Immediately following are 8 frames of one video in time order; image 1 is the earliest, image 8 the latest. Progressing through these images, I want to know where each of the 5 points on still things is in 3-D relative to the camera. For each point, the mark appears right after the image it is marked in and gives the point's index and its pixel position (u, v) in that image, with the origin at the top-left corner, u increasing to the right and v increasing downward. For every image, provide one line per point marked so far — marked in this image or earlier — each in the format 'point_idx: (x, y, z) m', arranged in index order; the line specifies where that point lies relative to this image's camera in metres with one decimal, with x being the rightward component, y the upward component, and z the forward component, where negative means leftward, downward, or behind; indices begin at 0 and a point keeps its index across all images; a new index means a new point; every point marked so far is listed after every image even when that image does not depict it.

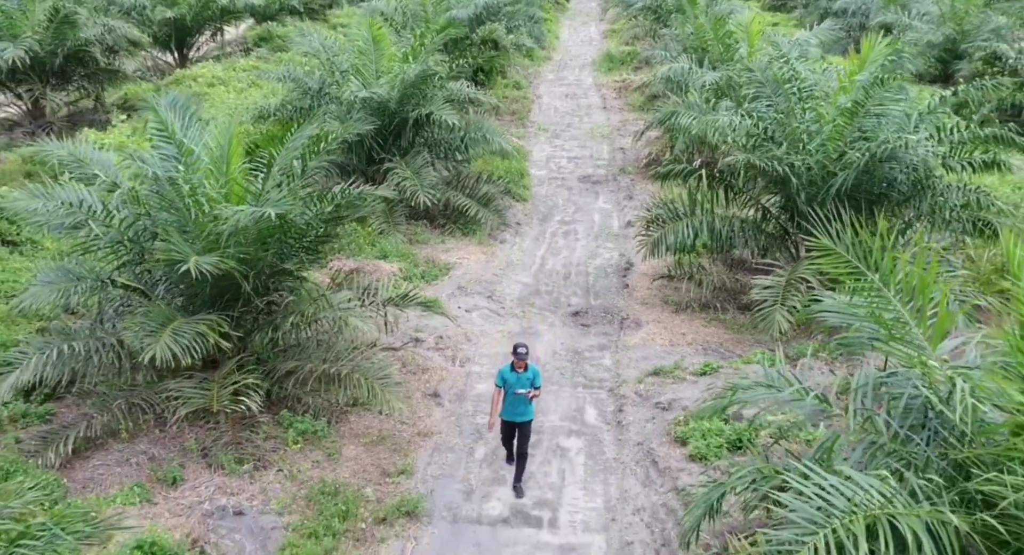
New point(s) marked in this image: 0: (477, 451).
0: (-0.3, -1.3, +6.9) m
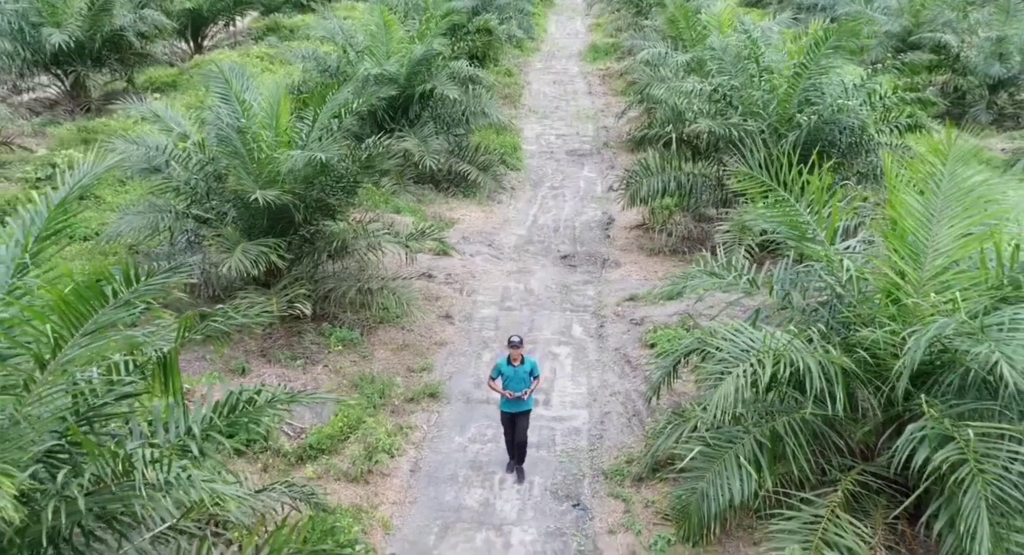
0: (-0.3, -0.7, +8.5) m
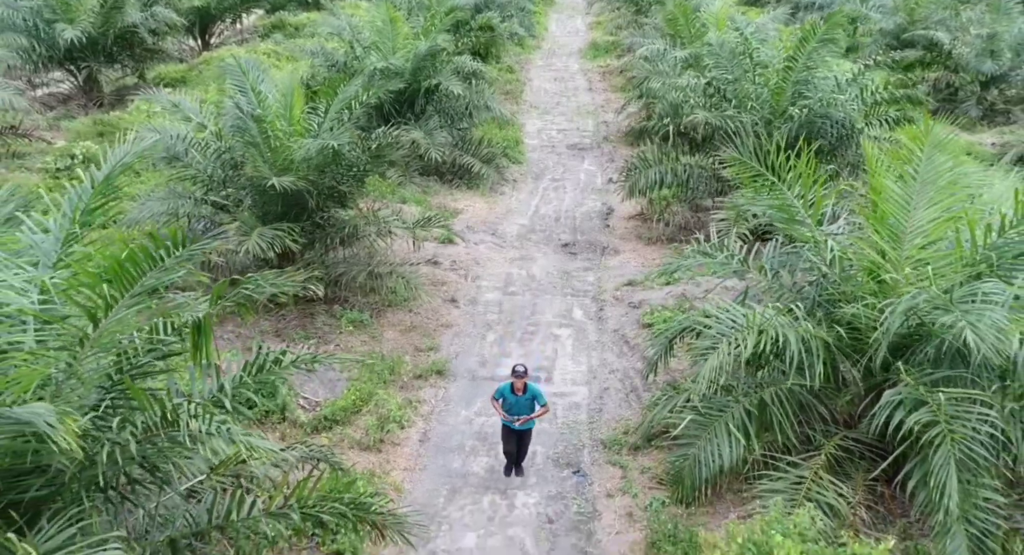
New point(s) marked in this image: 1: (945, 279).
0: (-0.2, -0.6, +8.8) m
1: (+2.8, 0.0, +5.8) m
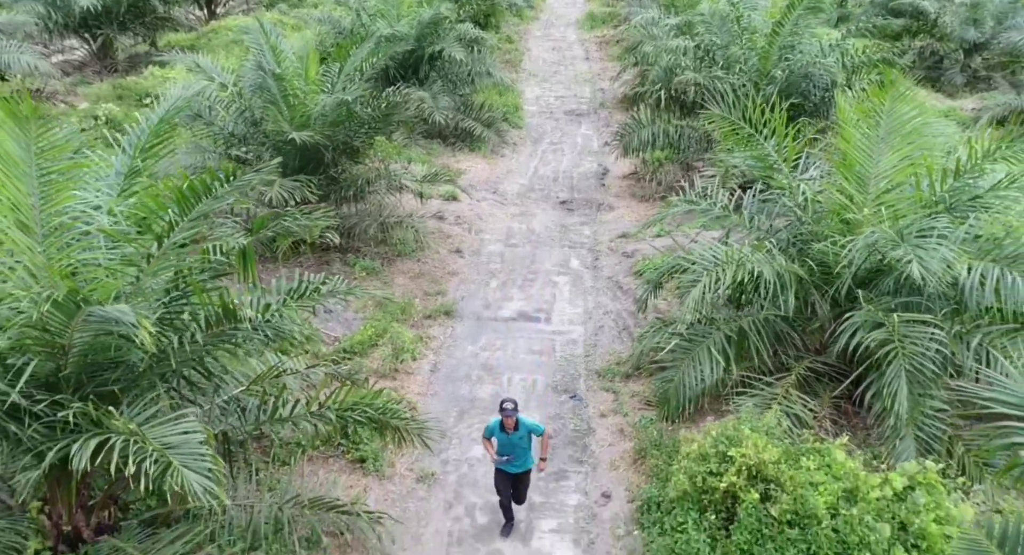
0: (-0.2, -0.1, +9.5) m
1: (+2.8, +0.4, +6.5) m
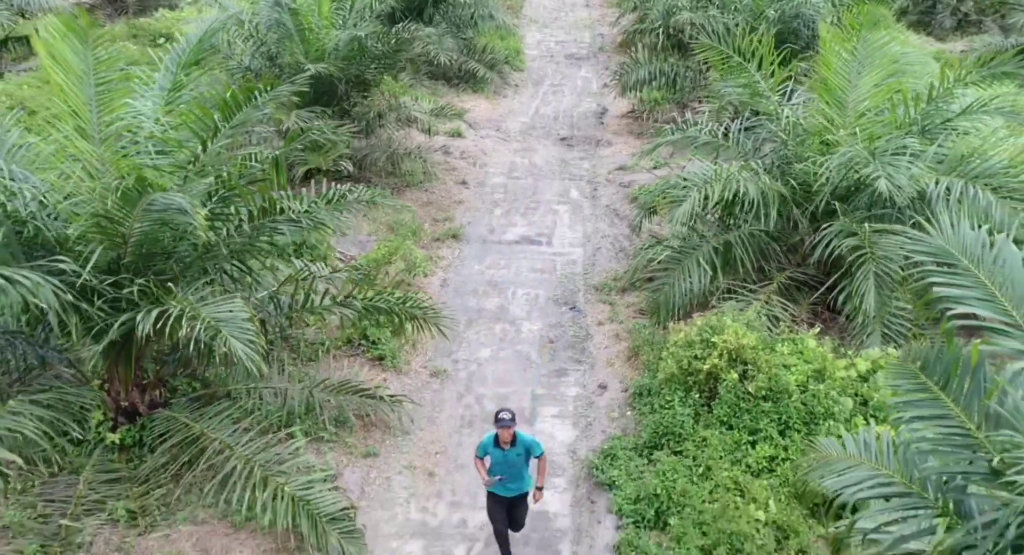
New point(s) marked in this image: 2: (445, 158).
0: (-0.2, +0.7, +10.1) m
1: (+2.8, +1.1, +7.1) m
2: (-0.8, +1.5, +11.3) m
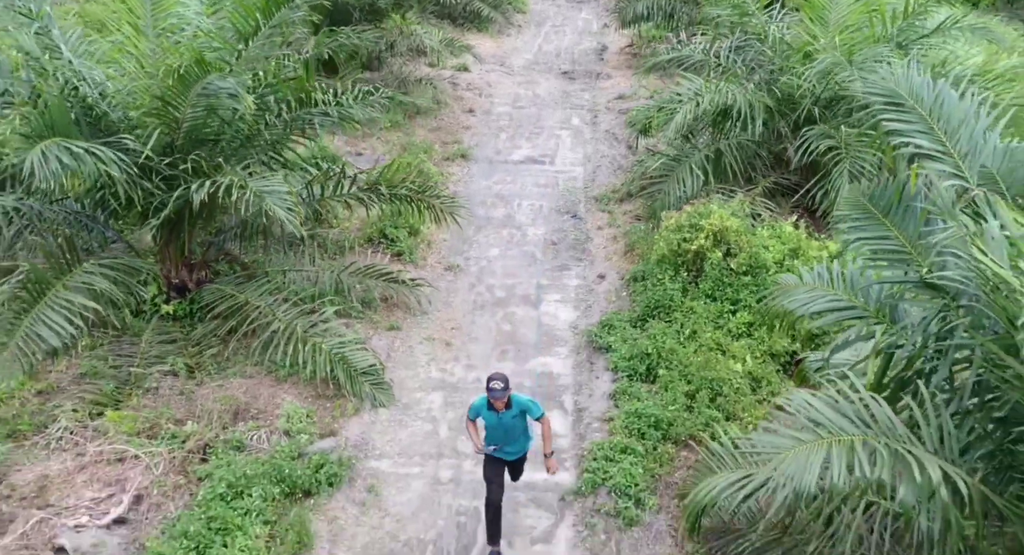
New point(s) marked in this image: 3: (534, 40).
0: (-0.1, +1.7, +10.7) m
1: (+2.9, +1.9, +7.6) m
2: (-0.8, +2.5, +11.9) m
3: (+0.4, +3.8, +14.6) m
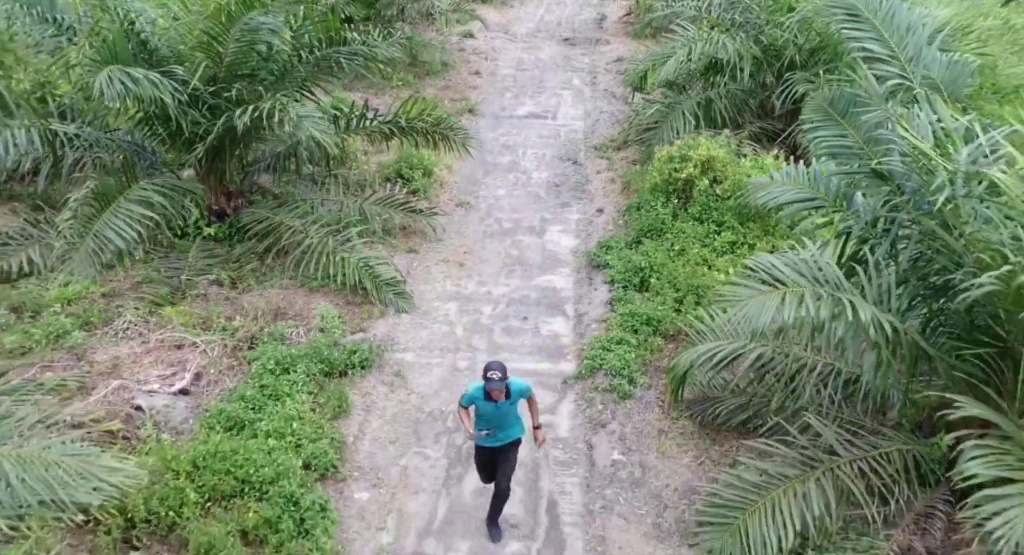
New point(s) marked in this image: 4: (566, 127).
0: (-0.1, +2.3, +11.3) m
1: (+2.9, +2.4, +8.3) m
2: (-0.7, +3.1, +12.5) m
3: (+0.4, +4.5, +15.2) m
4: (+0.6, +1.7, +10.2) m
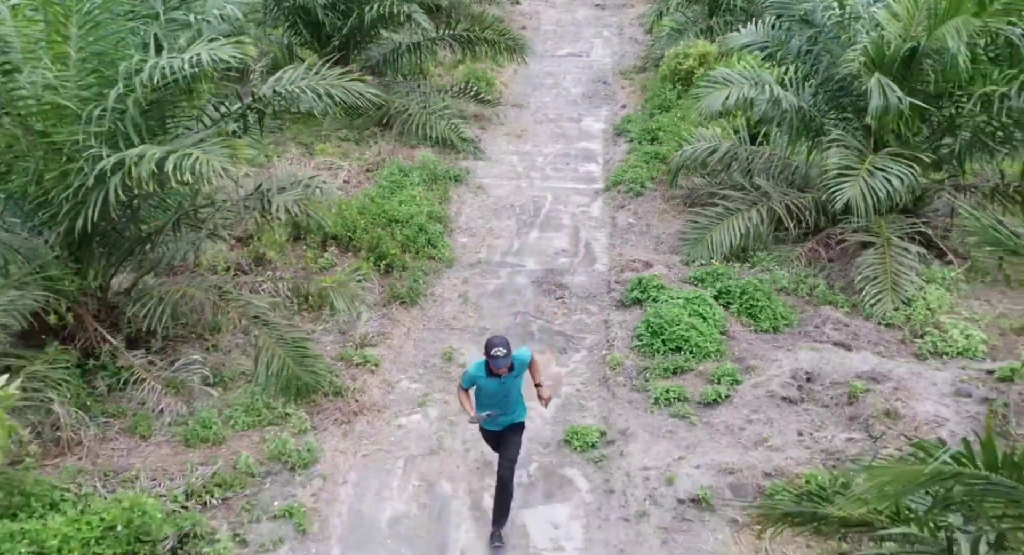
0: (+0.5, +3.5, +13.7) m
1: (+3.4, +3.8, +10.5) m
2: (-0.1, +4.4, +14.9) m
3: (+1.2, +5.7, +17.6) m
4: (+1.2, +3.0, +12.5) m
